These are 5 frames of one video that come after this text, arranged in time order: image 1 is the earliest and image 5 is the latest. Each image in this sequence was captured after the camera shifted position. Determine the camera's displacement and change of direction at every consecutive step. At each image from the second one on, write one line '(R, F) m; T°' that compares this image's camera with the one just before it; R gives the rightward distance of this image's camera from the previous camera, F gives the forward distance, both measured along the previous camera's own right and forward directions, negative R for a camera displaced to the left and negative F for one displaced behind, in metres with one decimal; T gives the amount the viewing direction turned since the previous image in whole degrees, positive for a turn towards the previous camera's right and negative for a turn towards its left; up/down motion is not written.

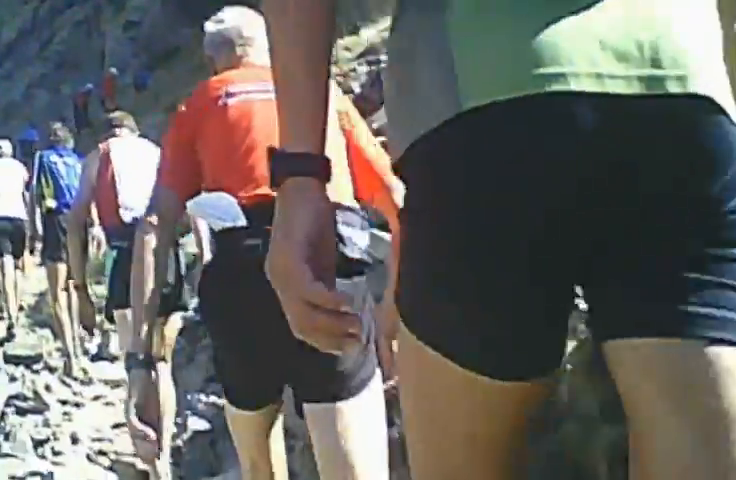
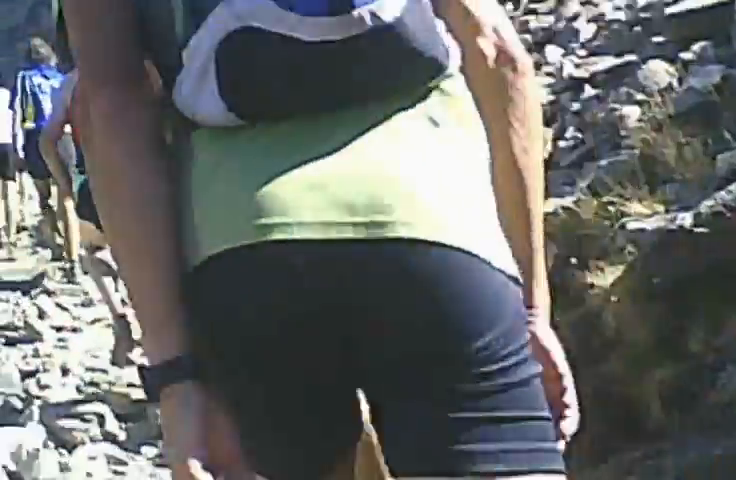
(+0.1, +0.5) m; -1°
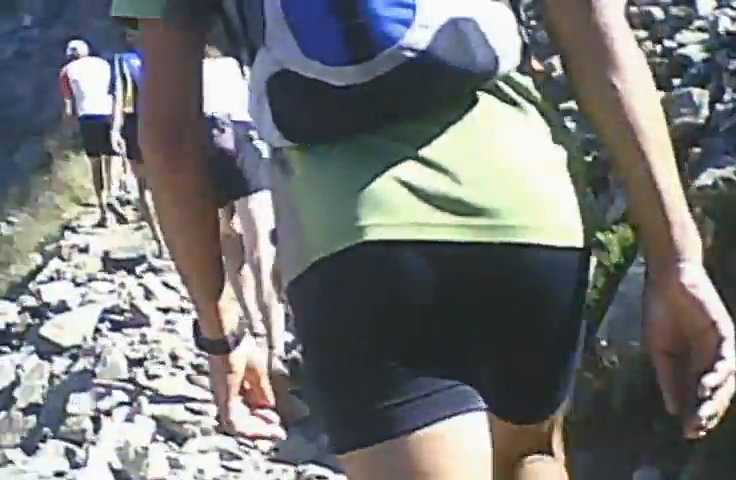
(-0.2, +0.8) m; -4°
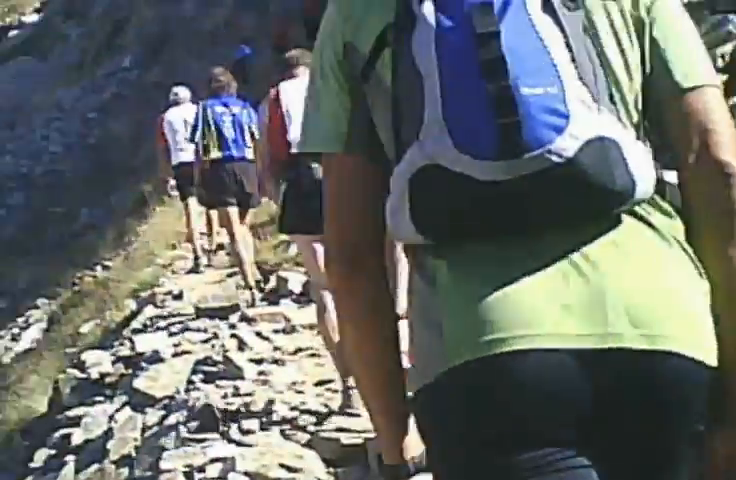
(-0.1, +0.4) m; -4°
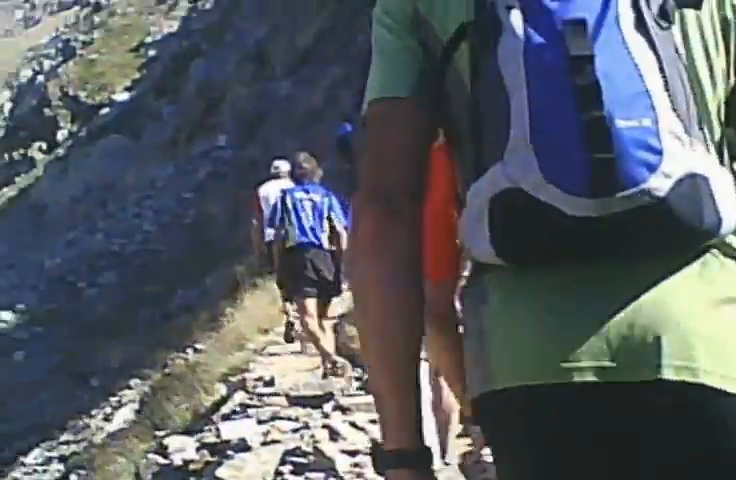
(-0.1, +0.6) m; -4°
